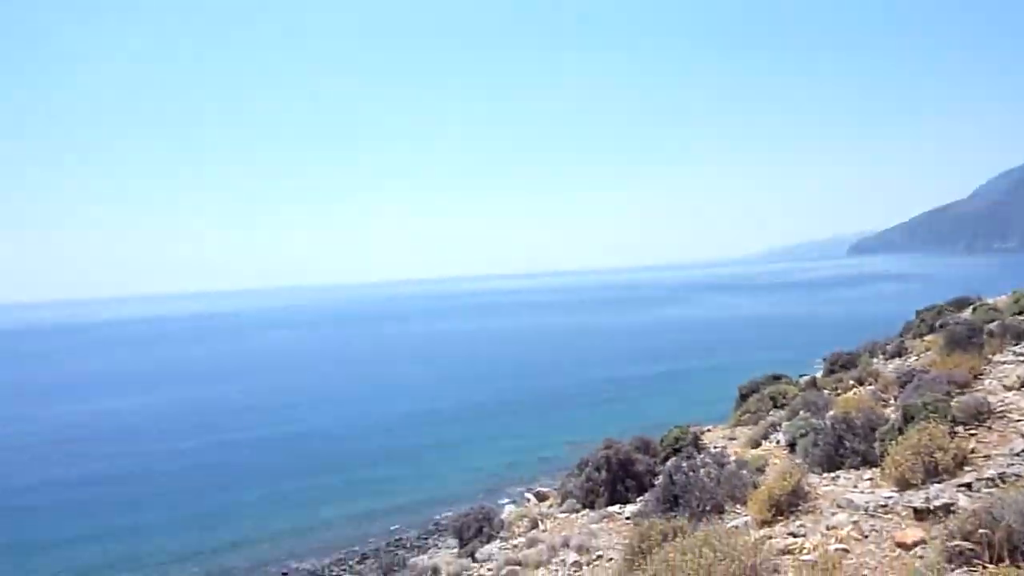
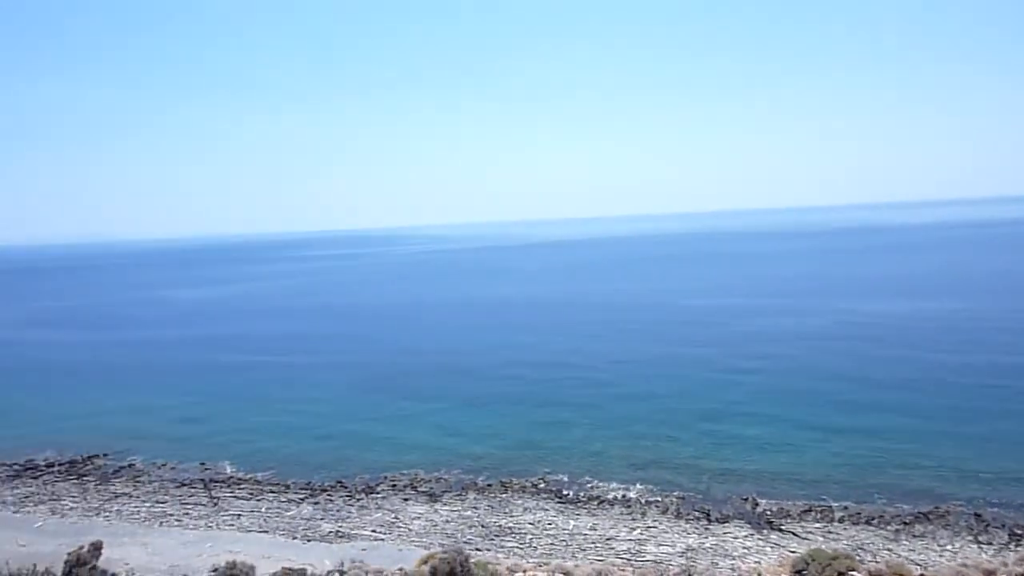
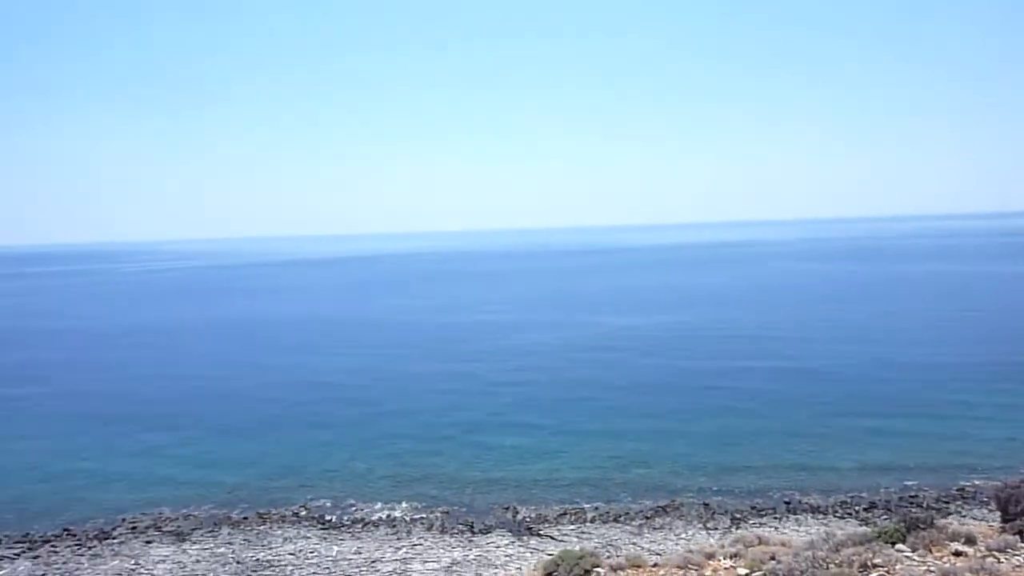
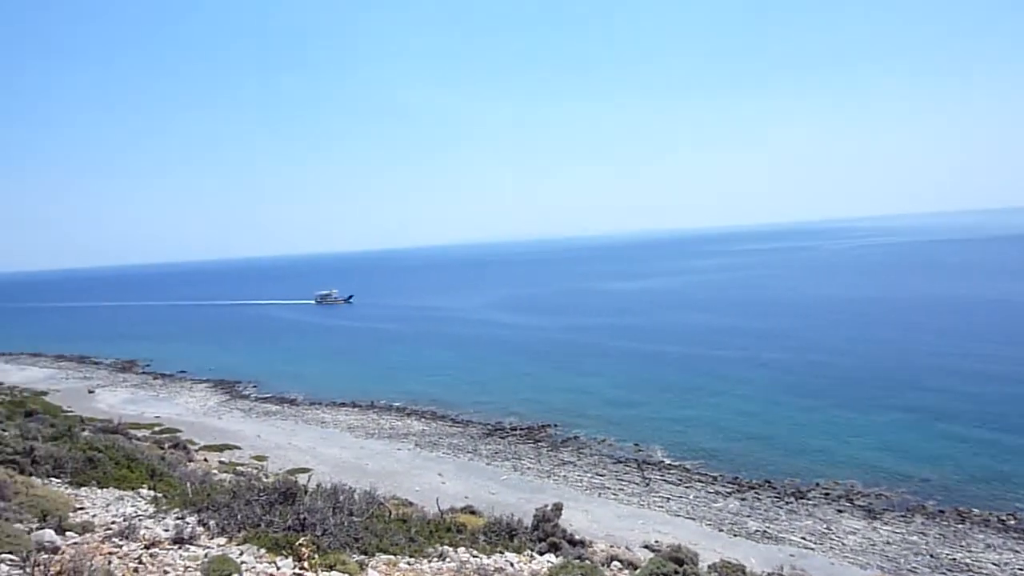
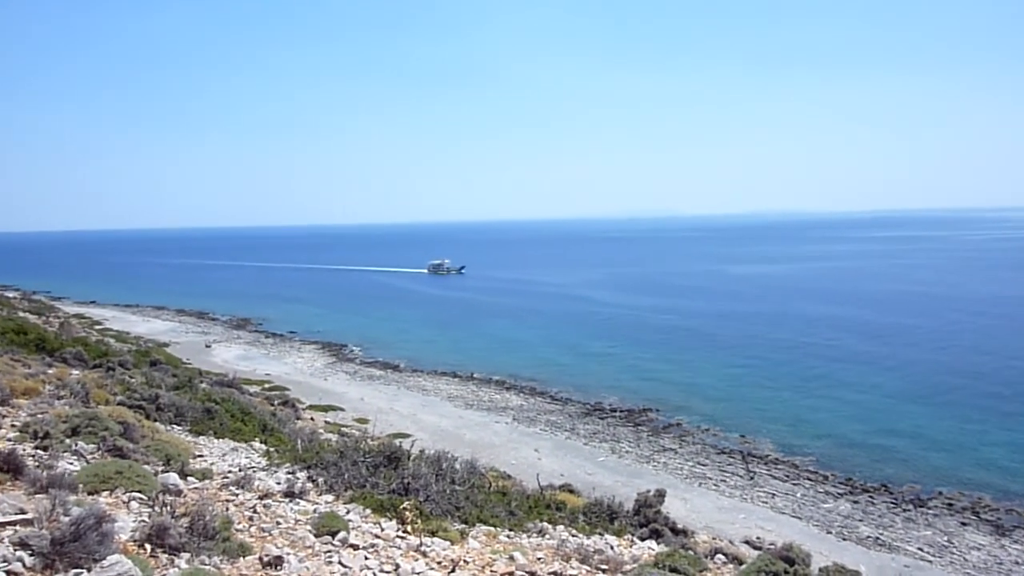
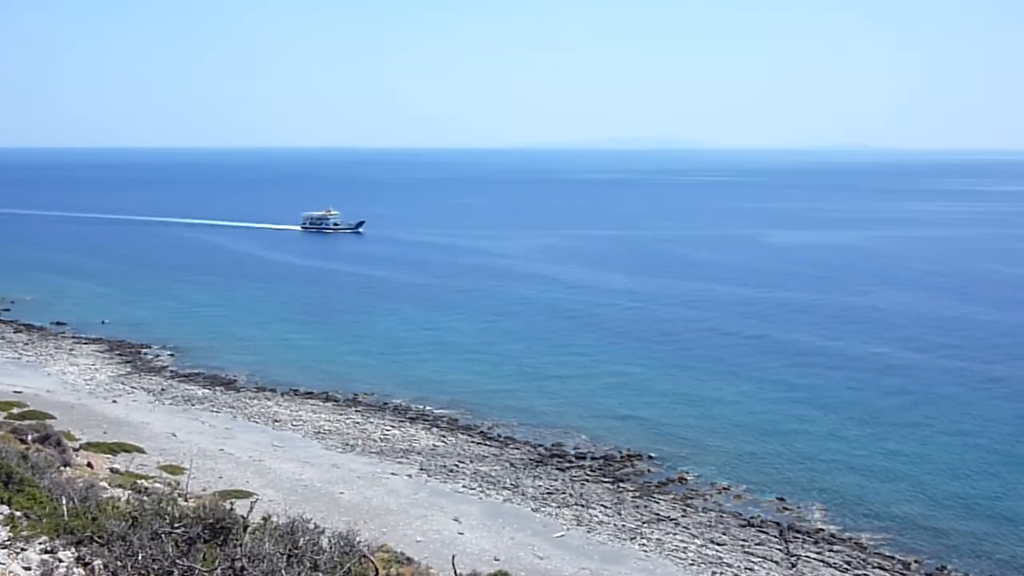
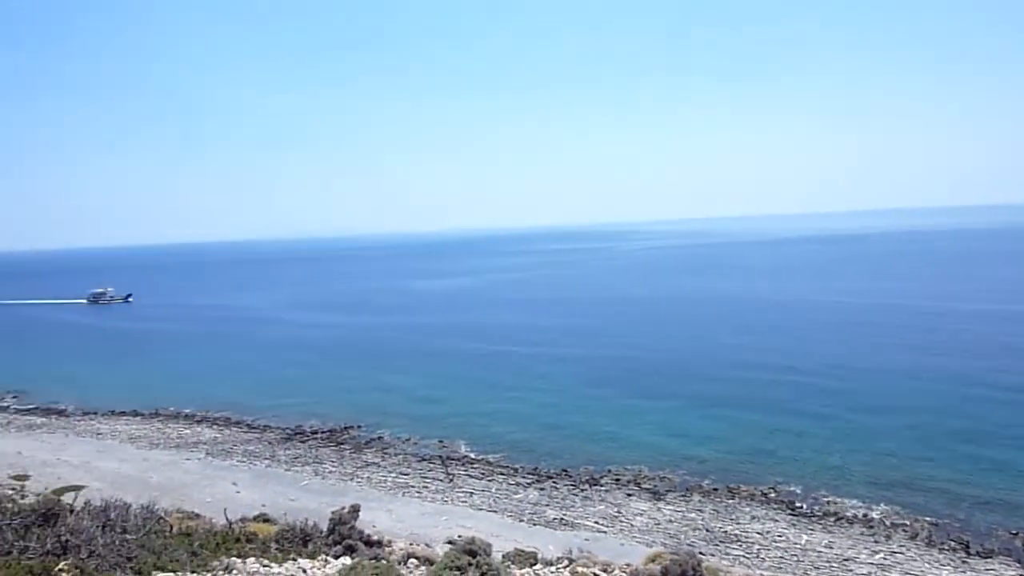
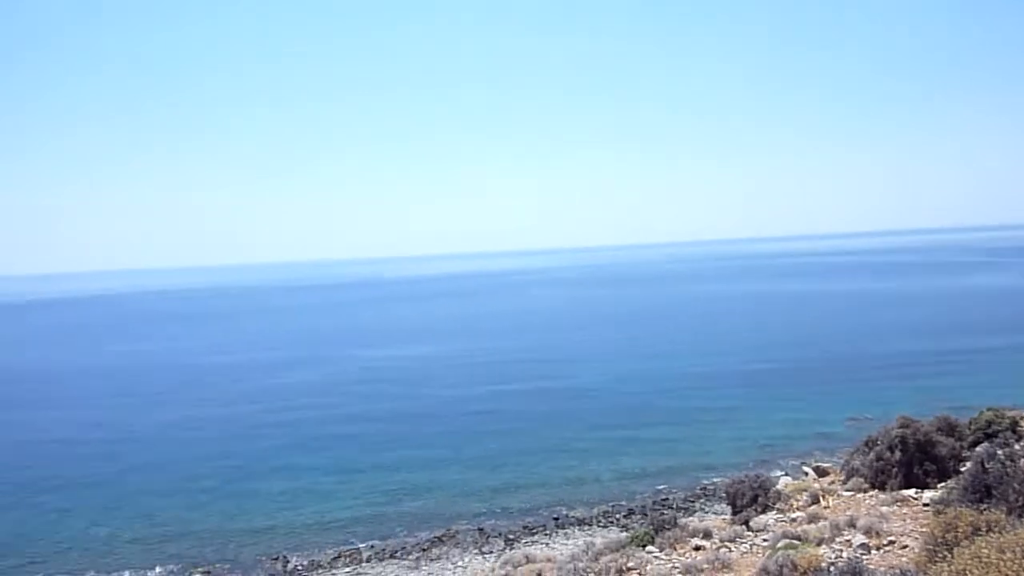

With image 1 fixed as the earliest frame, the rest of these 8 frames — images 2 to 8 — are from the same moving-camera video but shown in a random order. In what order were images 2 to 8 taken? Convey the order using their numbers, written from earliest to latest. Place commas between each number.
8, 3, 2, 7, 4, 5, 6
